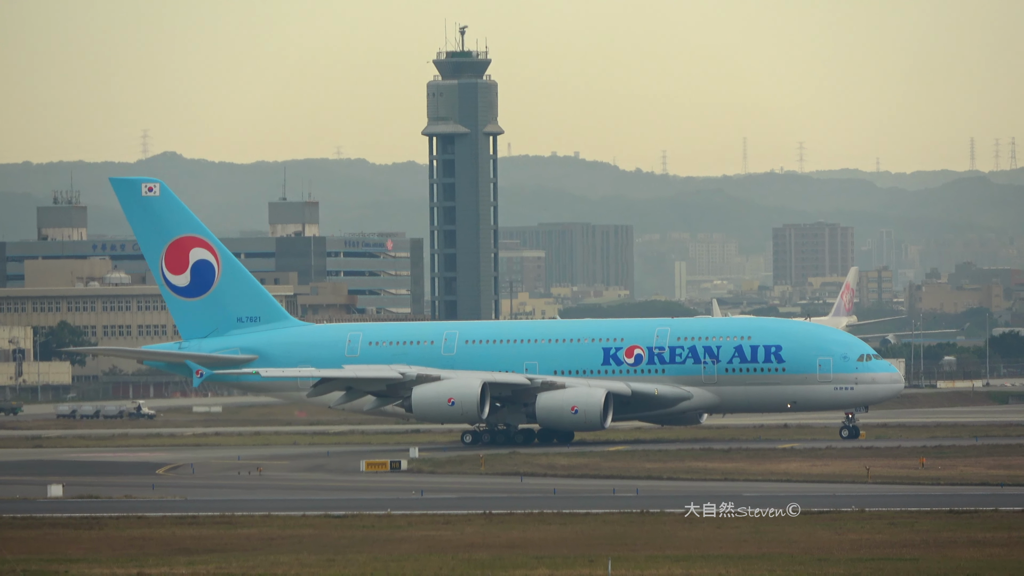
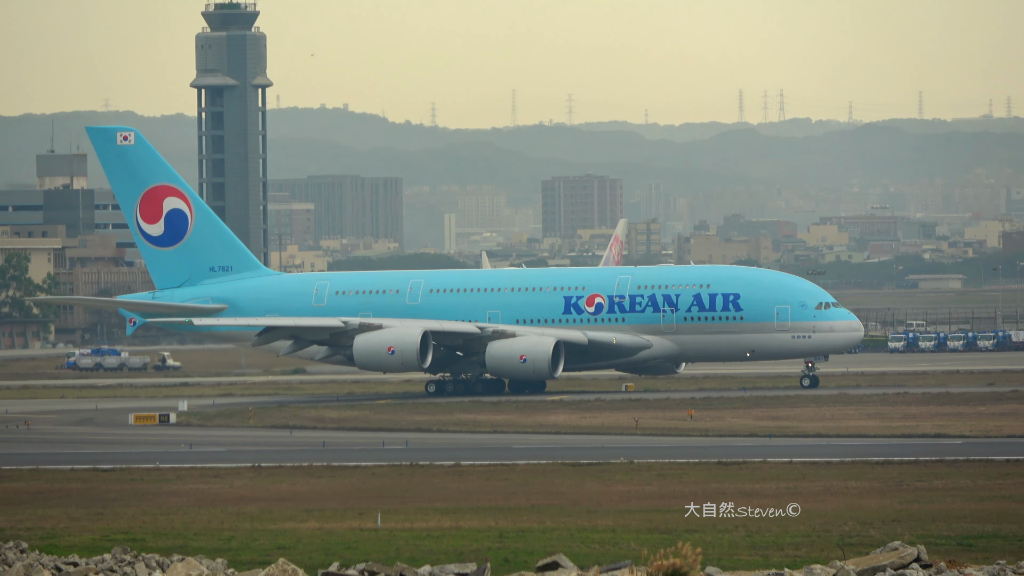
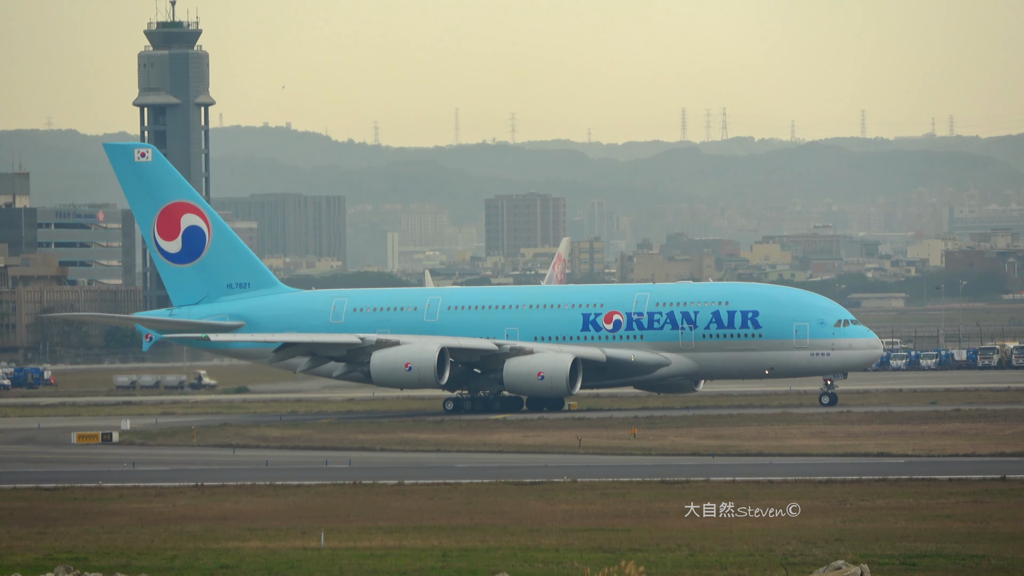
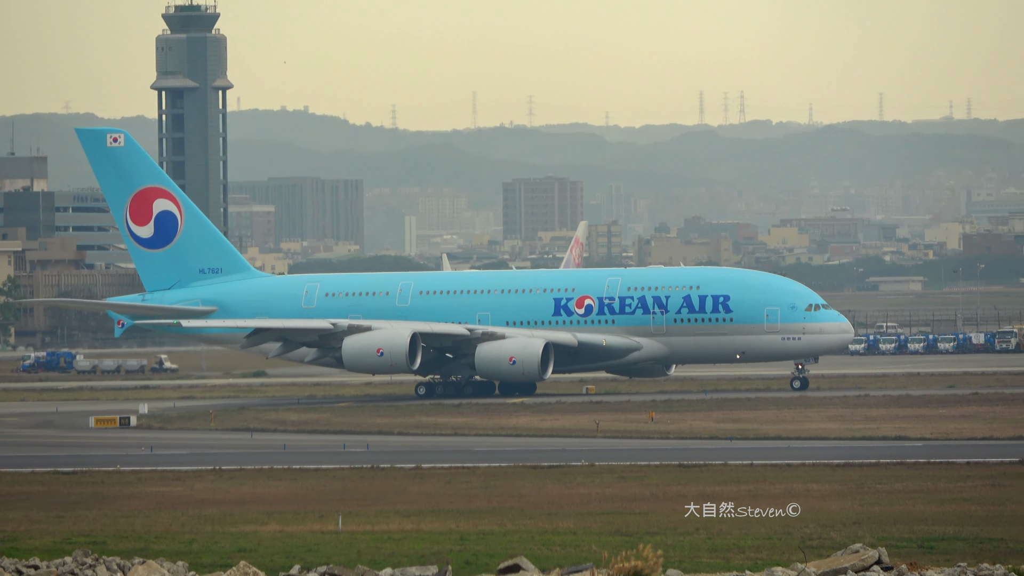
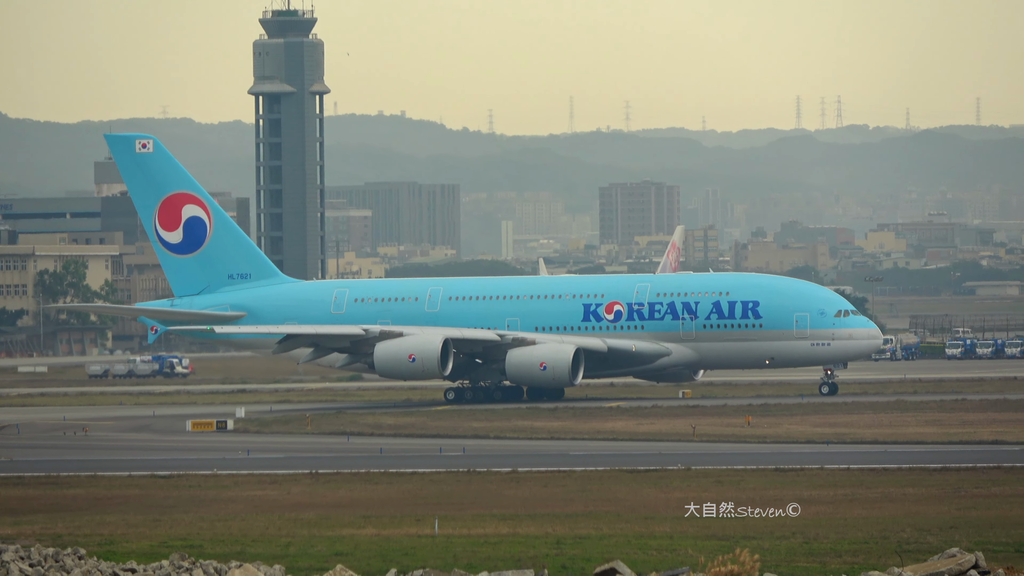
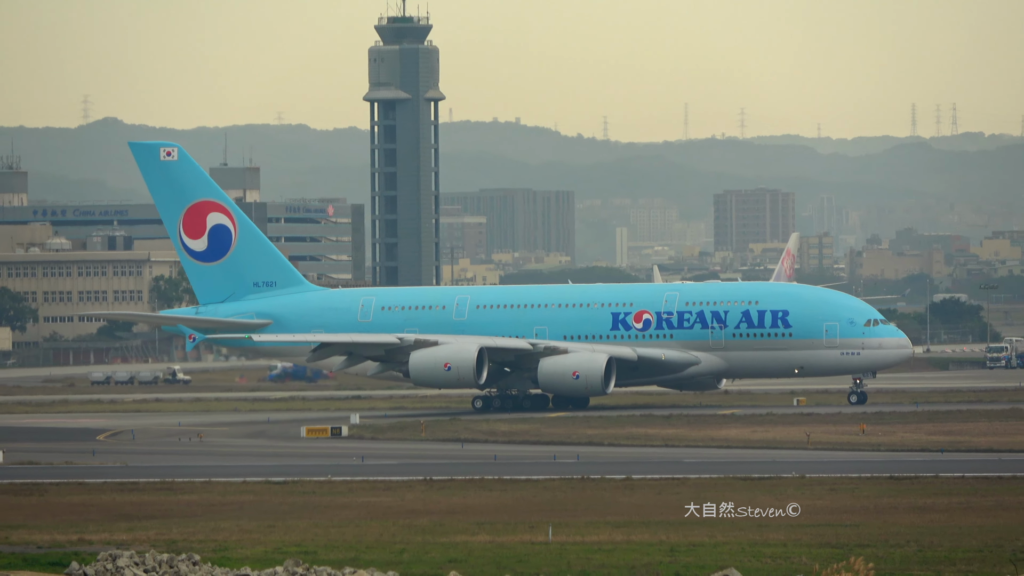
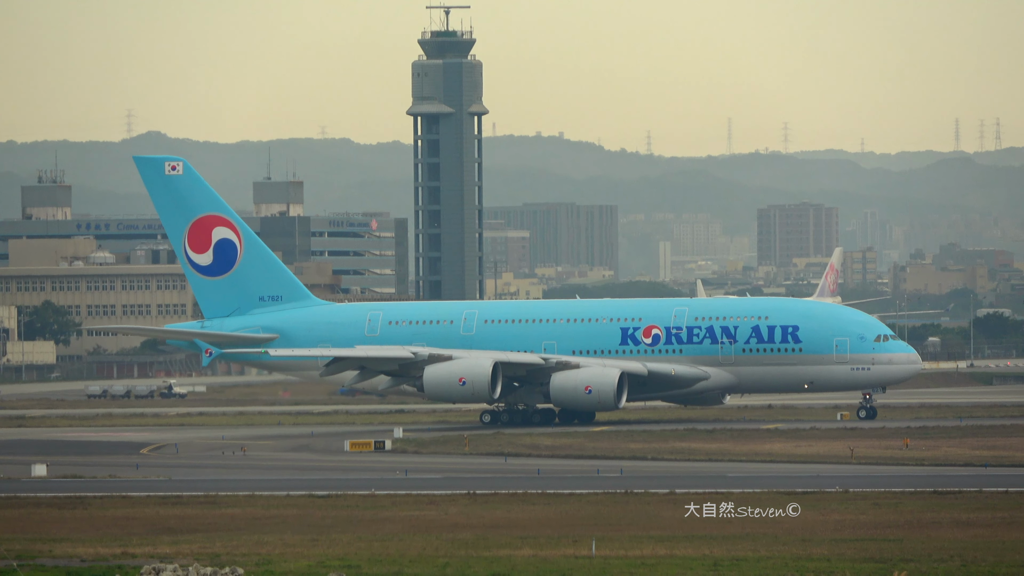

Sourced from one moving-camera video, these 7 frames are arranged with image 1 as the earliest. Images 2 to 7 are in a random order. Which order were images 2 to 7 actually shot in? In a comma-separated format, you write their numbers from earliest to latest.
7, 6, 5, 2, 4, 3
